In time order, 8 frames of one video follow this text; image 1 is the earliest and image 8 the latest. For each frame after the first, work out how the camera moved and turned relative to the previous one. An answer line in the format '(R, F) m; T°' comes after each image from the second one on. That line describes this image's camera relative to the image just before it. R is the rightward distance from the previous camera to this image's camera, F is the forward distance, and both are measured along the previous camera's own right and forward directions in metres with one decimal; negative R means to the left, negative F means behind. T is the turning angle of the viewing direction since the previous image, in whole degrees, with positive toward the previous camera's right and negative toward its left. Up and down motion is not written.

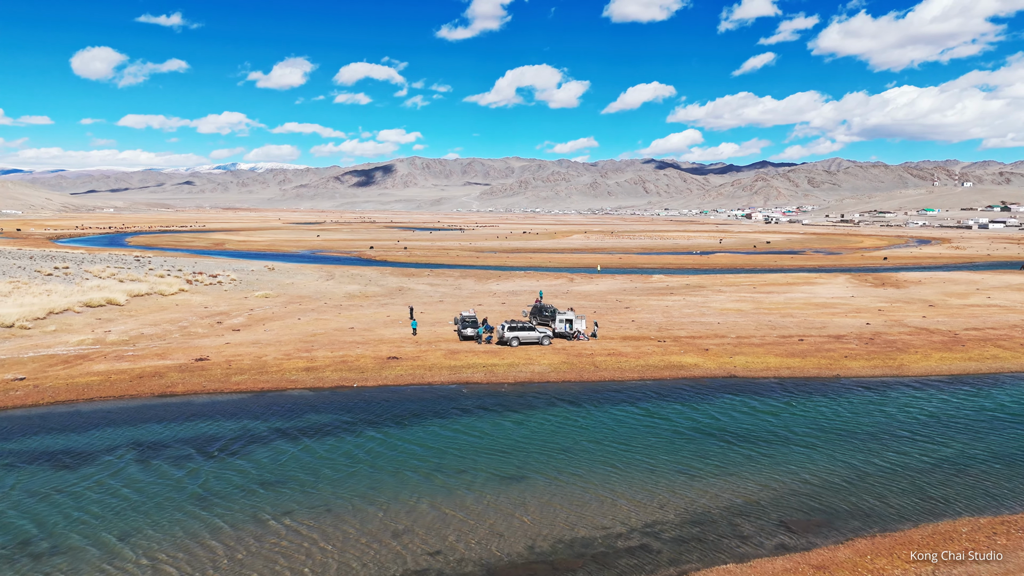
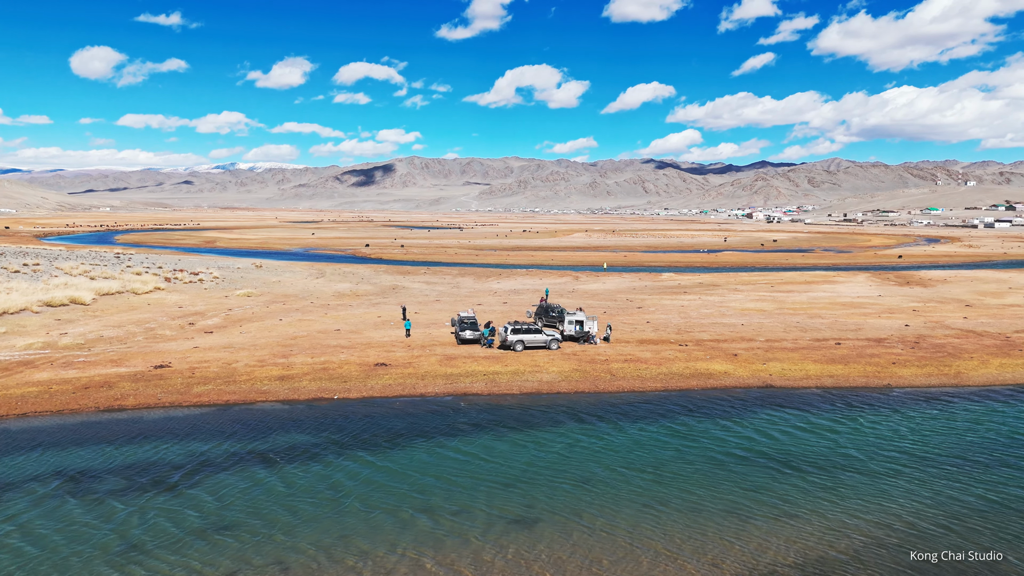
(-0.2, +4.6) m; 0°
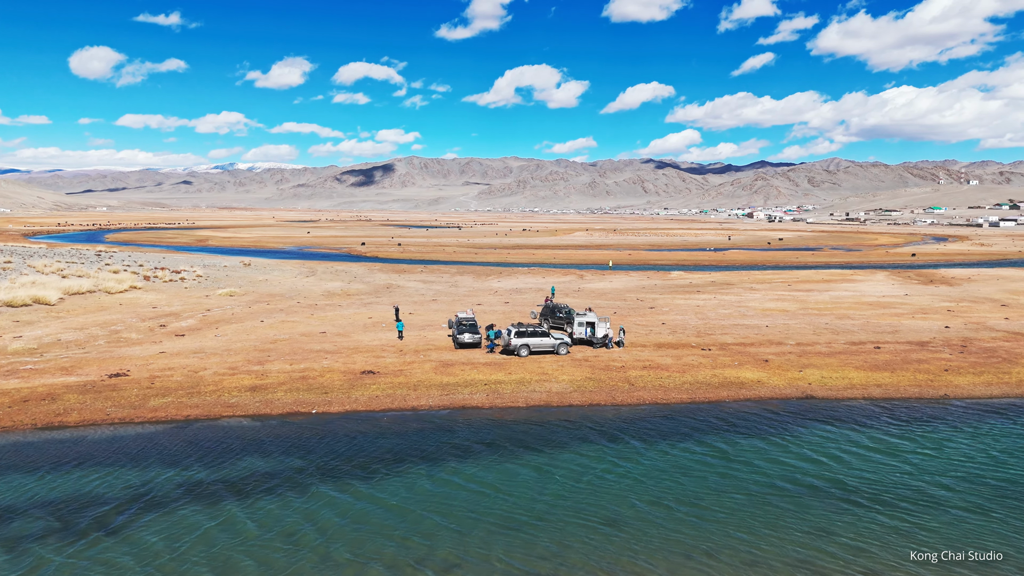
(-0.2, +3.9) m; 0°
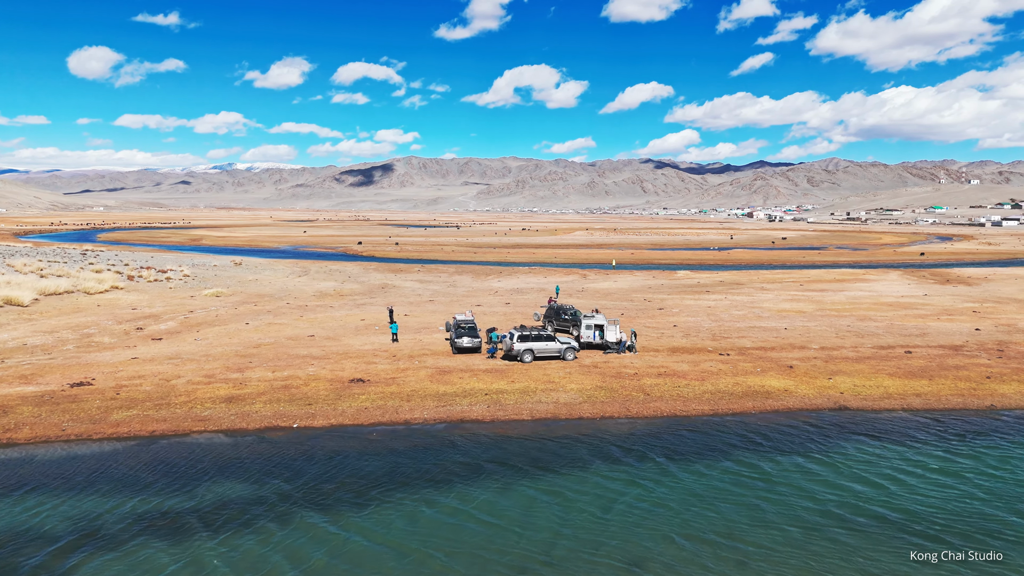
(-0.2, +2.6) m; 0°
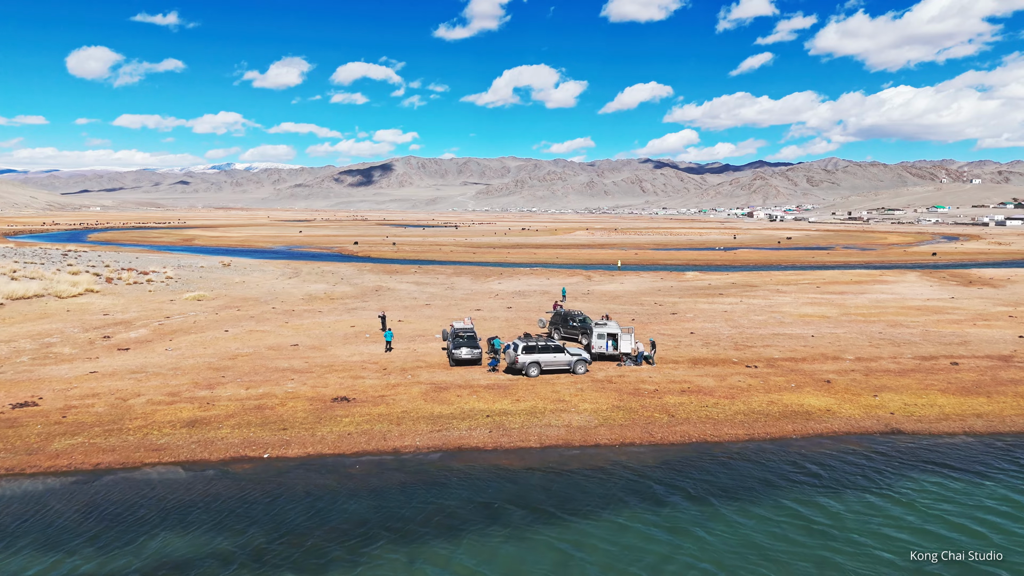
(-0.2, +3.2) m; 0°
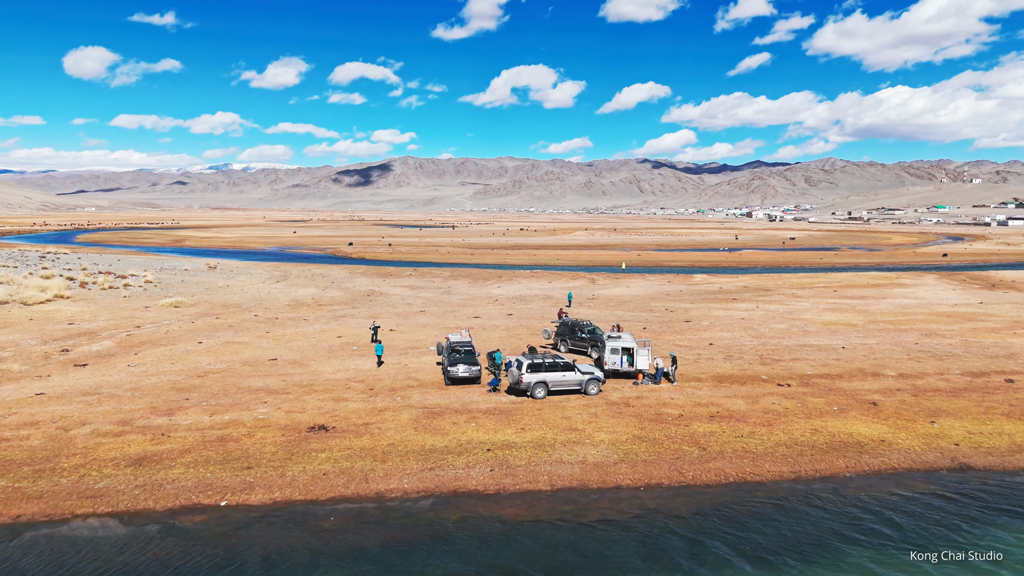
(-0.2, +3.2) m; 0°
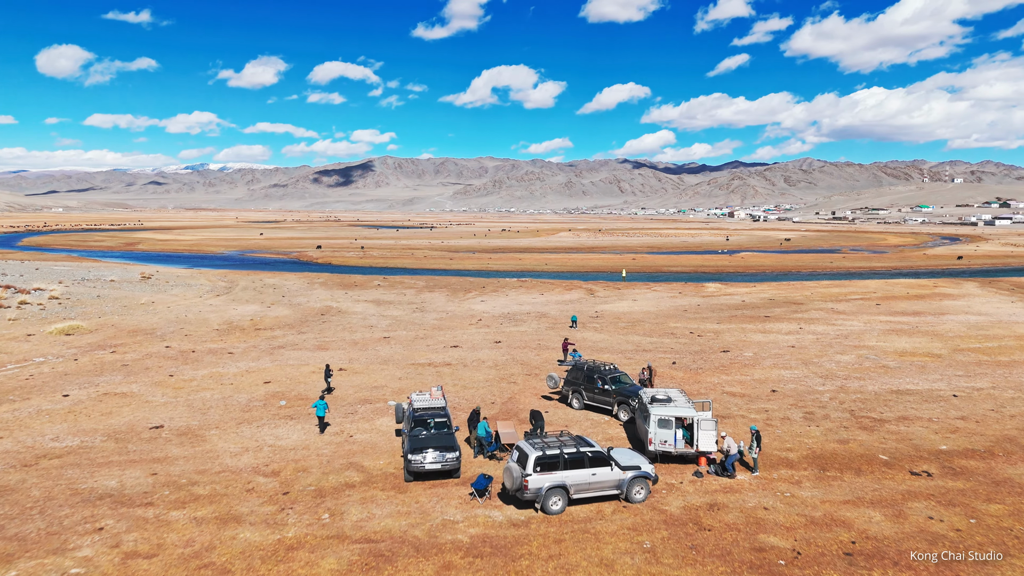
(-0.3, +9.1) m; +1°
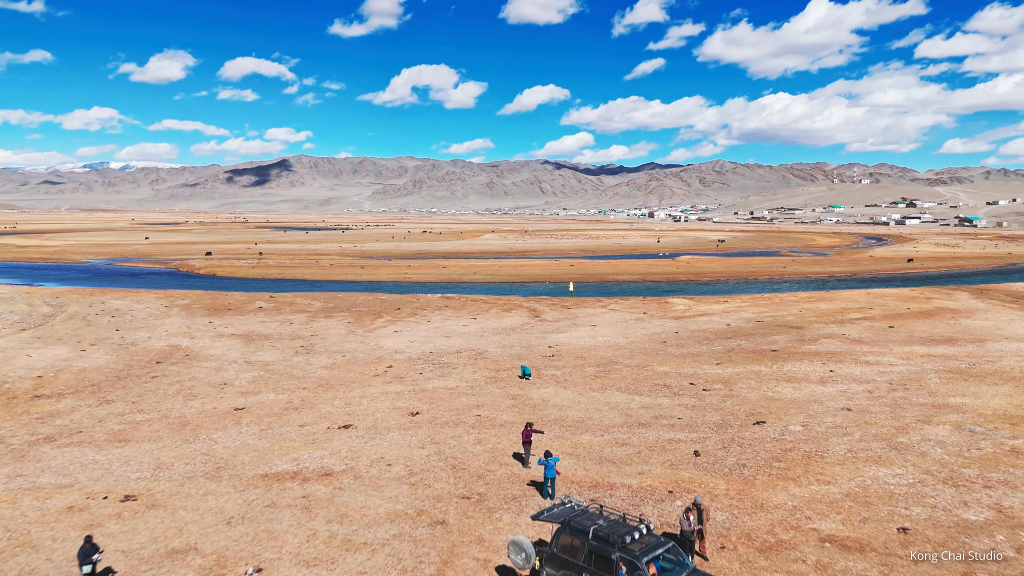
(0.0, +11.7) m; +6°
